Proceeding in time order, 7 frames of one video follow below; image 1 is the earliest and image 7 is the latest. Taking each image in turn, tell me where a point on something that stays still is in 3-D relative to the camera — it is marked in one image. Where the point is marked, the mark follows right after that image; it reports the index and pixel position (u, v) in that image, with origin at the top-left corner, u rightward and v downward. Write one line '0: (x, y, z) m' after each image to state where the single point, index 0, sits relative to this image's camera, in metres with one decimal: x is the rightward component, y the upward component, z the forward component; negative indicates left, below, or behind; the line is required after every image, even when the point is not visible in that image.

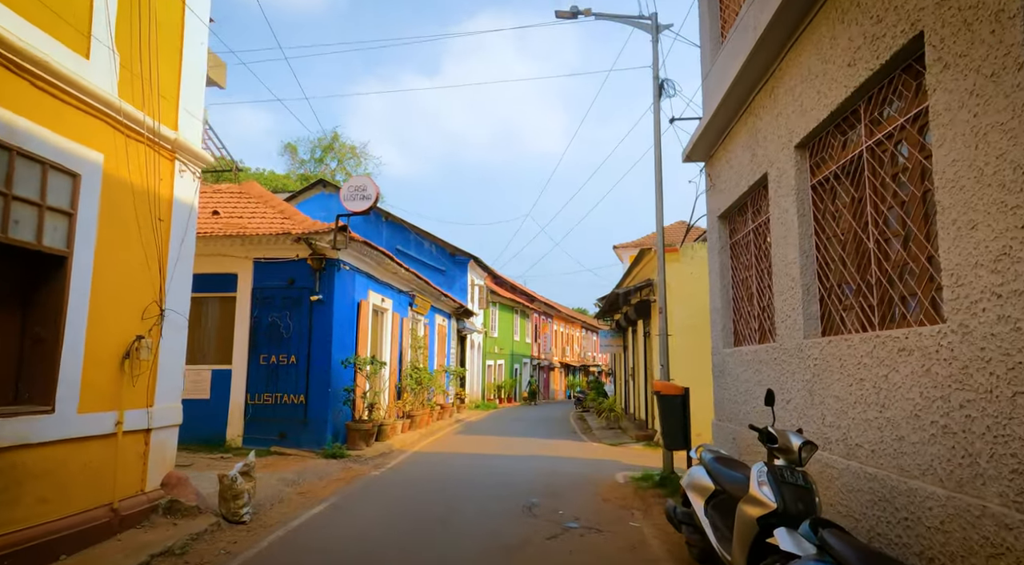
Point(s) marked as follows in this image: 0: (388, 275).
0: (-2.5, +0.1, +14.0) m
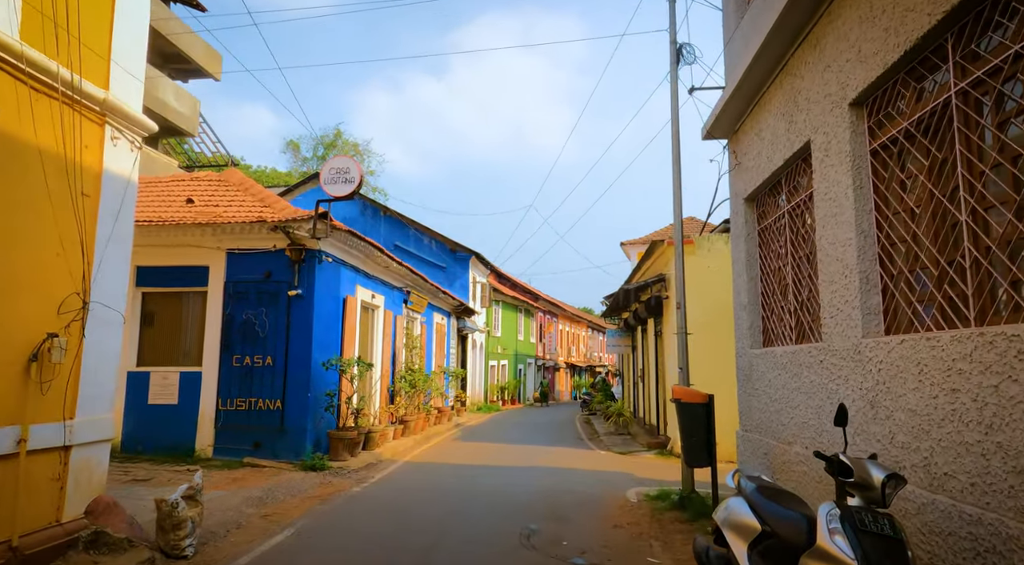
0: (-2.5, +0.2, +12.9) m
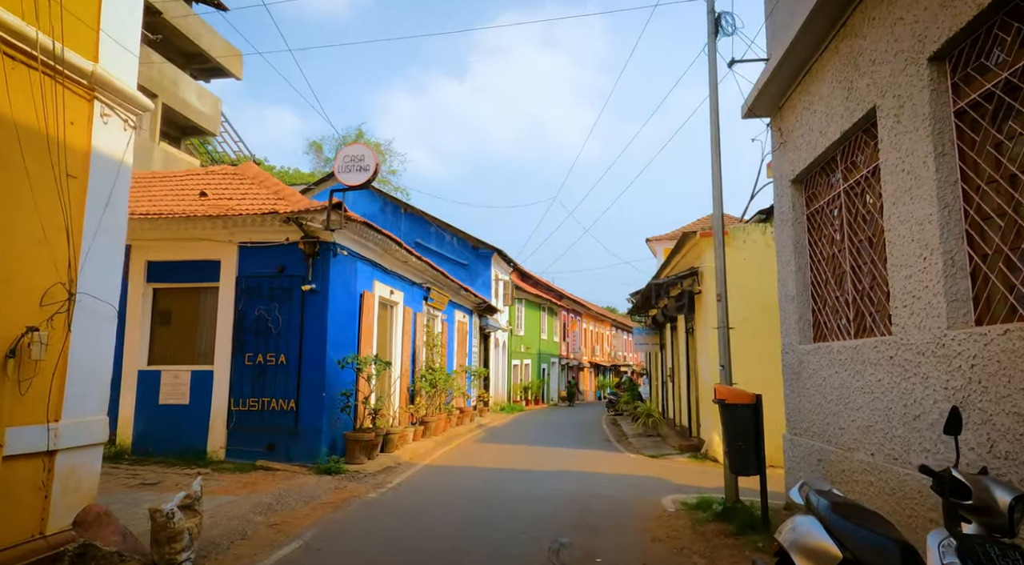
0: (-2.0, +0.3, +12.4) m
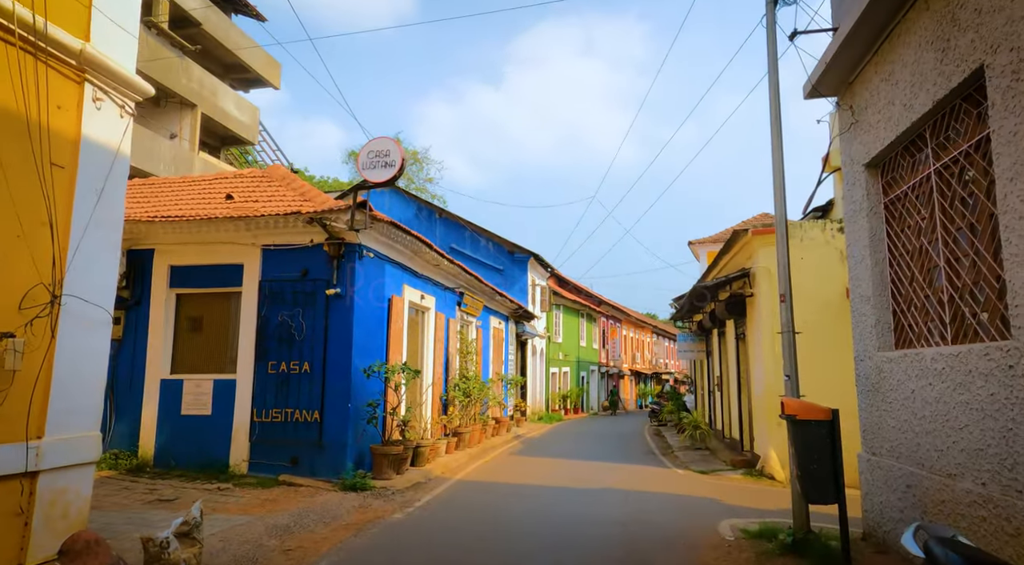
0: (-1.4, +0.2, +11.8) m
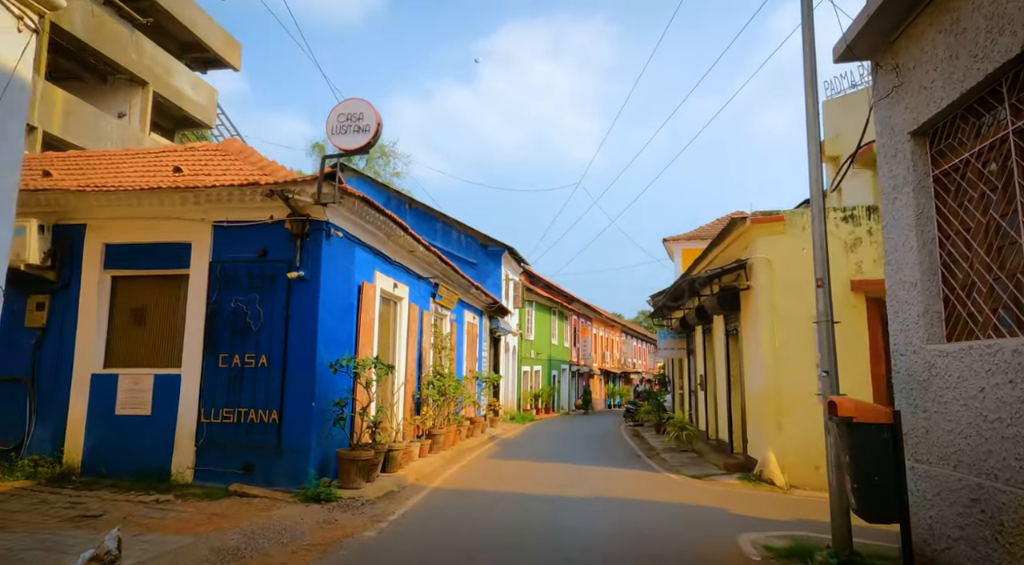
0: (-1.7, +0.4, +10.8) m
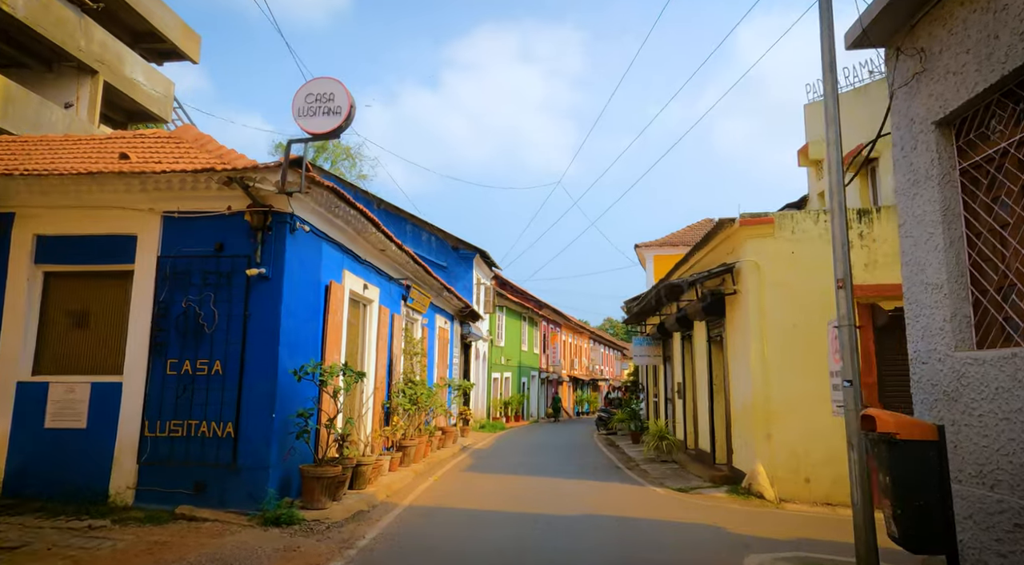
0: (-2.0, +0.4, +10.1) m
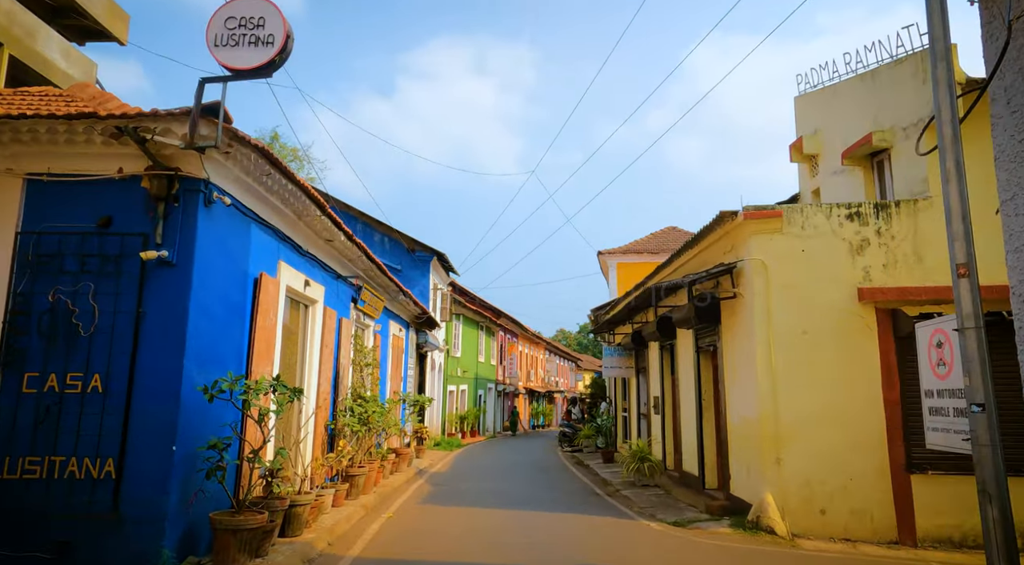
0: (-2.3, +0.5, +8.4) m
